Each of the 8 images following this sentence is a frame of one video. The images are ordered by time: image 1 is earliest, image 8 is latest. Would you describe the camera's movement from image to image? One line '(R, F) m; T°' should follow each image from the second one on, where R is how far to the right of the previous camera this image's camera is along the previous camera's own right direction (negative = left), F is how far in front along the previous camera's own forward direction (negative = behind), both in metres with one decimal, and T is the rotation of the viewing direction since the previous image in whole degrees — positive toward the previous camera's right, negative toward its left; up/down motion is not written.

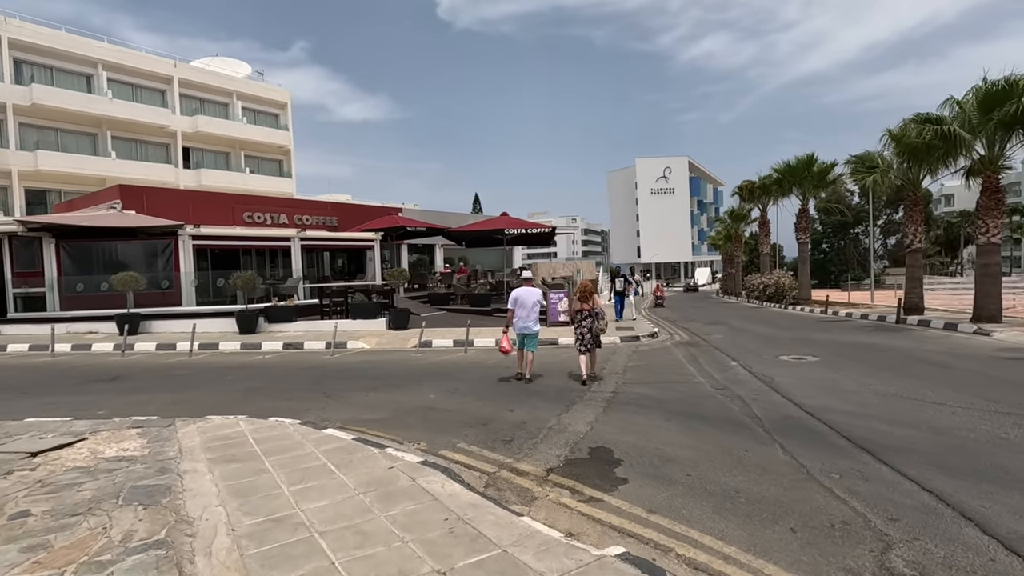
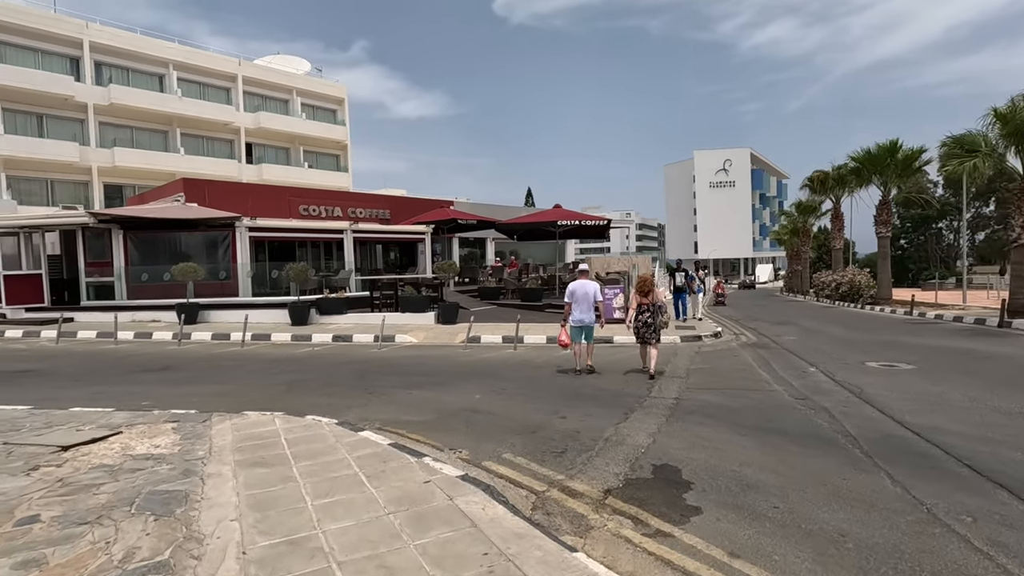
(0.0, +0.7) m; -6°
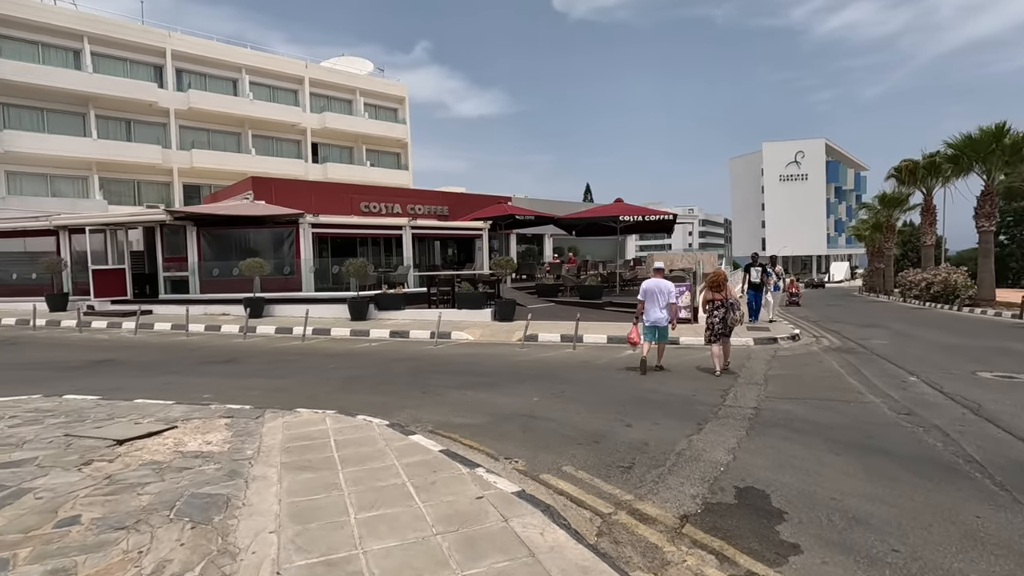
(0.0, +0.5) m; -6°
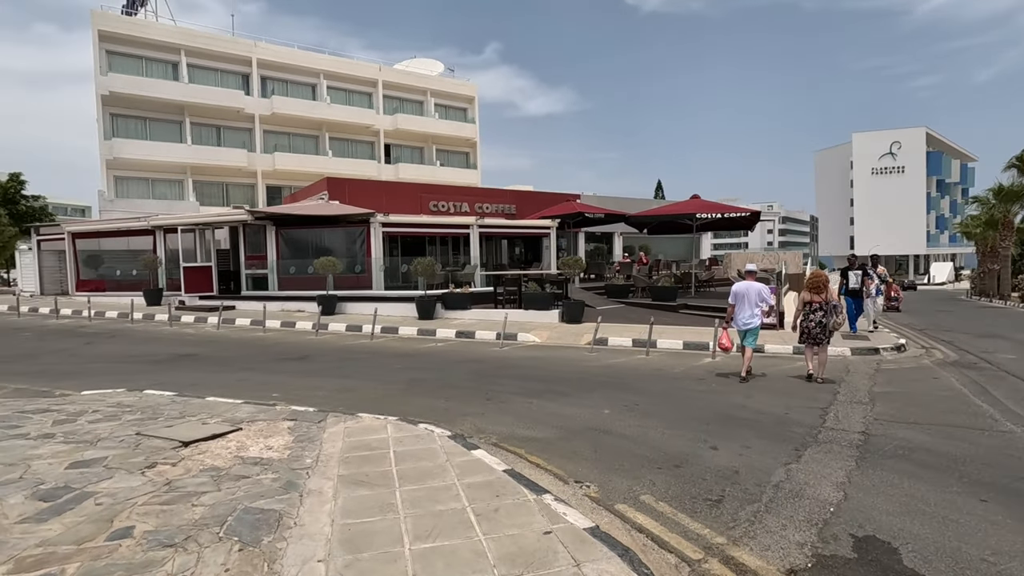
(-0.1, +0.5) m; -7°
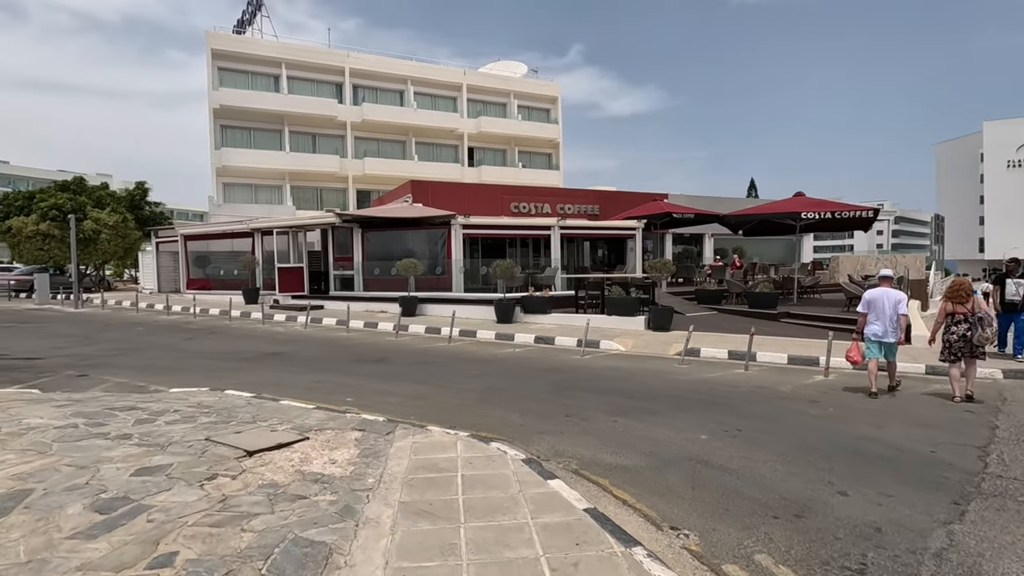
(0.0, +0.6) m; -9°
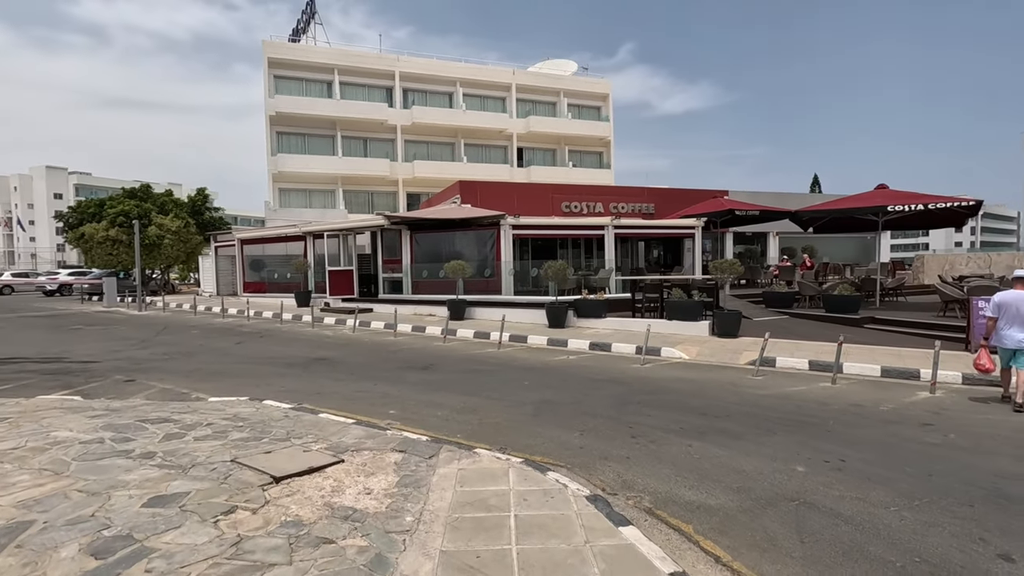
(-0.1, +0.8) m; -5°
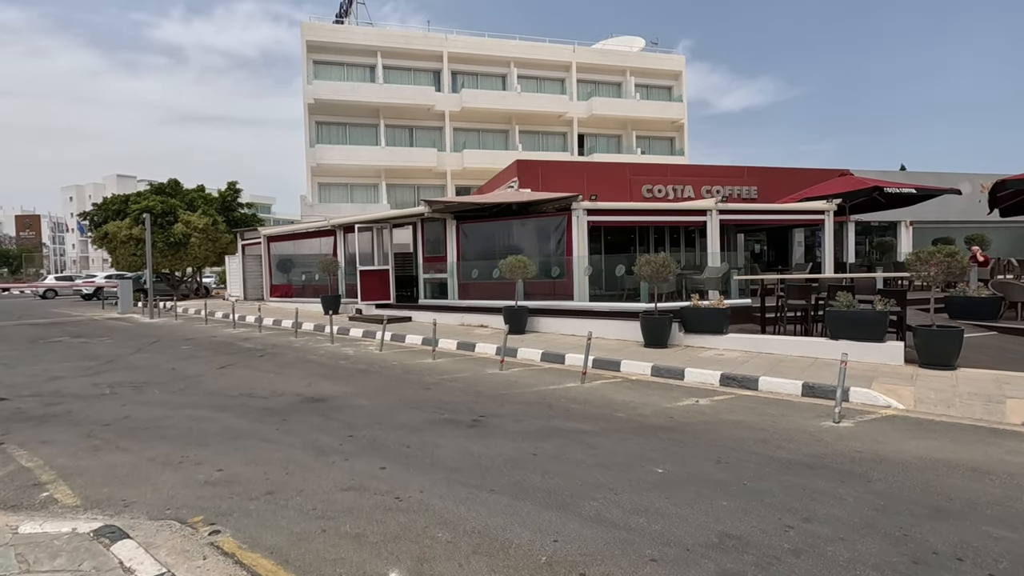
(-0.6, +4.2) m; -5°
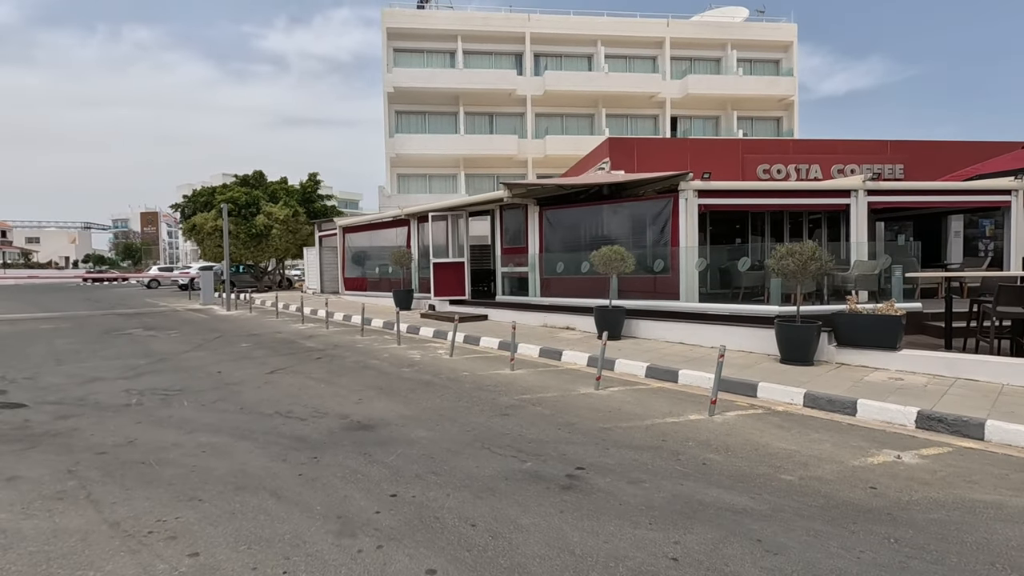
(-0.3, +2.0) m; -8°
